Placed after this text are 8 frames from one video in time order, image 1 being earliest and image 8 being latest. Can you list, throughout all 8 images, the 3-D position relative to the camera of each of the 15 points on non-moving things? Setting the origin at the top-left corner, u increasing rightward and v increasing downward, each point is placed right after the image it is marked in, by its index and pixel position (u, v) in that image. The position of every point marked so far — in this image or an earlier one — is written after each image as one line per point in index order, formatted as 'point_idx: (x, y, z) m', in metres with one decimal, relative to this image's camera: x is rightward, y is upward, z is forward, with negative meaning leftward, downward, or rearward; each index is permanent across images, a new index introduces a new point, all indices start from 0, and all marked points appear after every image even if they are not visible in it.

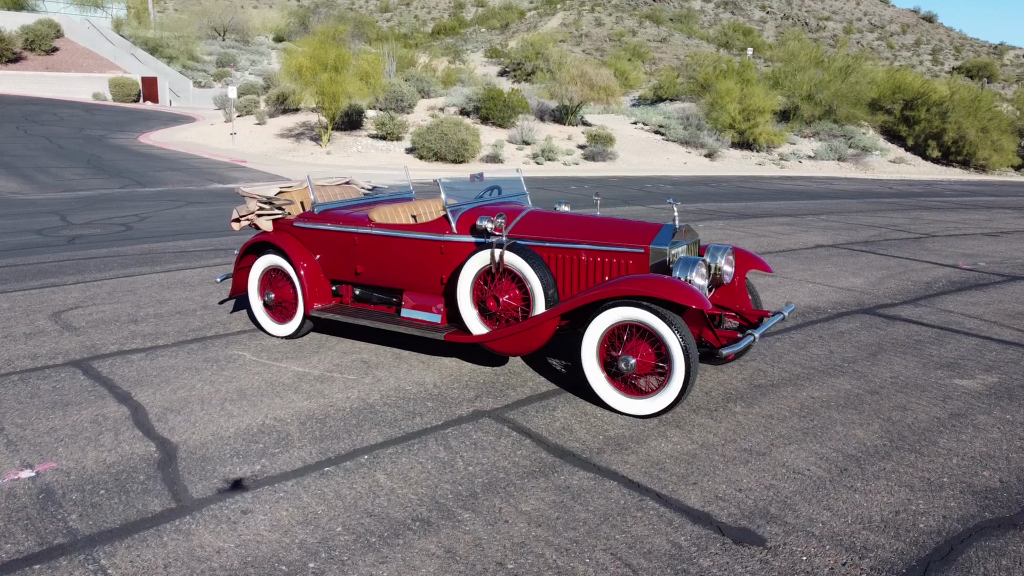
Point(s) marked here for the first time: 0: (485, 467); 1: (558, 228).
0: (-0.1, -0.9, +4.0) m
1: (+0.3, +0.4, +5.1) m
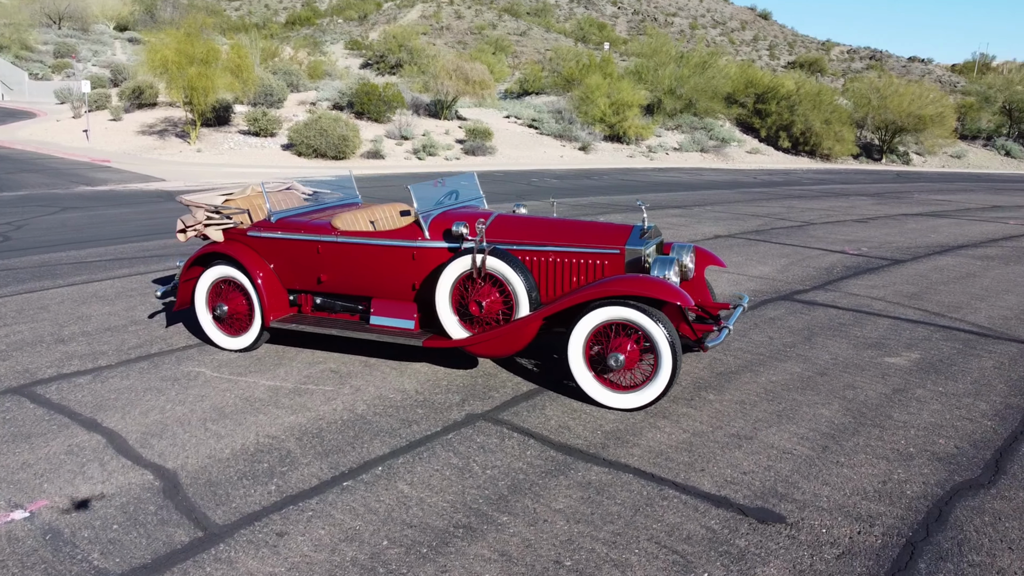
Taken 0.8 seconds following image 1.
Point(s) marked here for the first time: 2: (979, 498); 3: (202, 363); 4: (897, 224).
0: (0.0, -0.9, +4.1) m
1: (+0.2, +0.4, +5.3) m
2: (+2.2, -1.0, +3.8) m
3: (-2.2, -0.5, +5.8) m
4: (+6.2, +1.0, +13.2) m
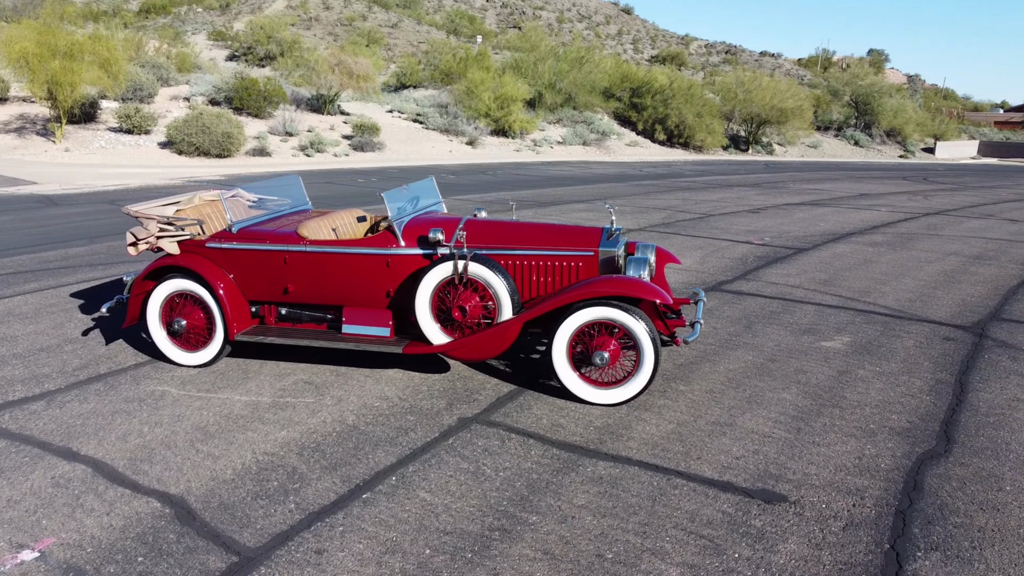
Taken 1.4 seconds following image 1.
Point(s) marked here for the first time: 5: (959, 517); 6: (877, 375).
0: (0.0, -0.9, +4.2) m
1: (0.0, +0.3, +5.4) m
2: (+2.3, -0.9, +4.3) m
3: (-2.4, -0.6, +5.5) m
4: (+4.8, +1.3, +14.1) m
5: (+2.1, -1.1, +3.8) m
6: (+2.5, -0.6, +5.7) m
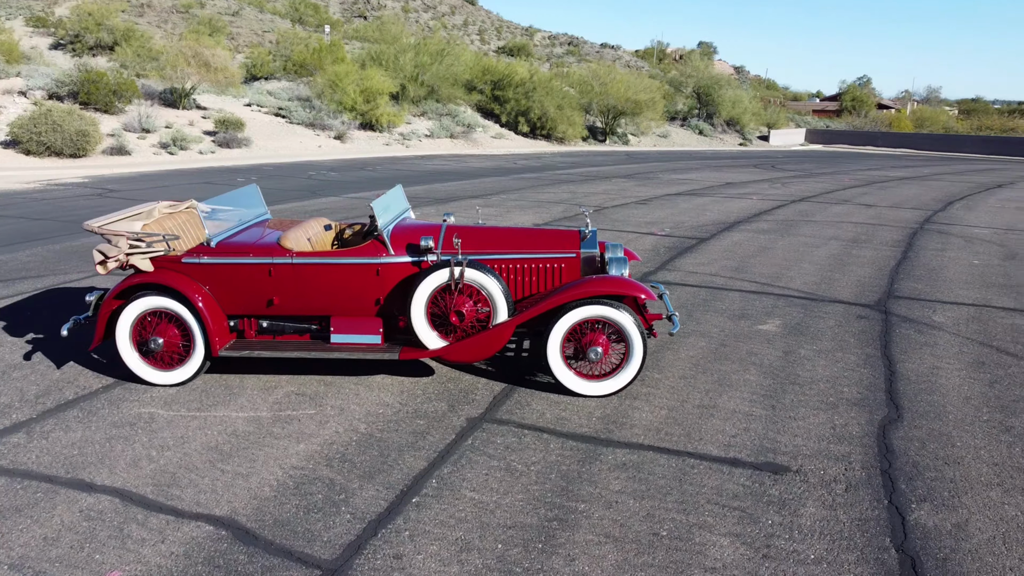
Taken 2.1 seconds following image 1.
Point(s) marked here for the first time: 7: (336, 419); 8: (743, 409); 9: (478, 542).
0: (+0.2, -1.0, +4.5) m
1: (-0.1, +0.3, +5.7) m
2: (+2.4, -0.9, +5.0) m
3: (-2.4, -0.8, +5.4) m
4: (+3.0, +1.5, +15.1) m
5: (+2.3, -1.0, +4.4) m
6: (+2.4, -0.5, +6.4) m
7: (-1.1, -0.8, +5.1) m
8: (+1.5, -0.8, +5.3) m
9: (-0.2, -1.2, +3.8) m
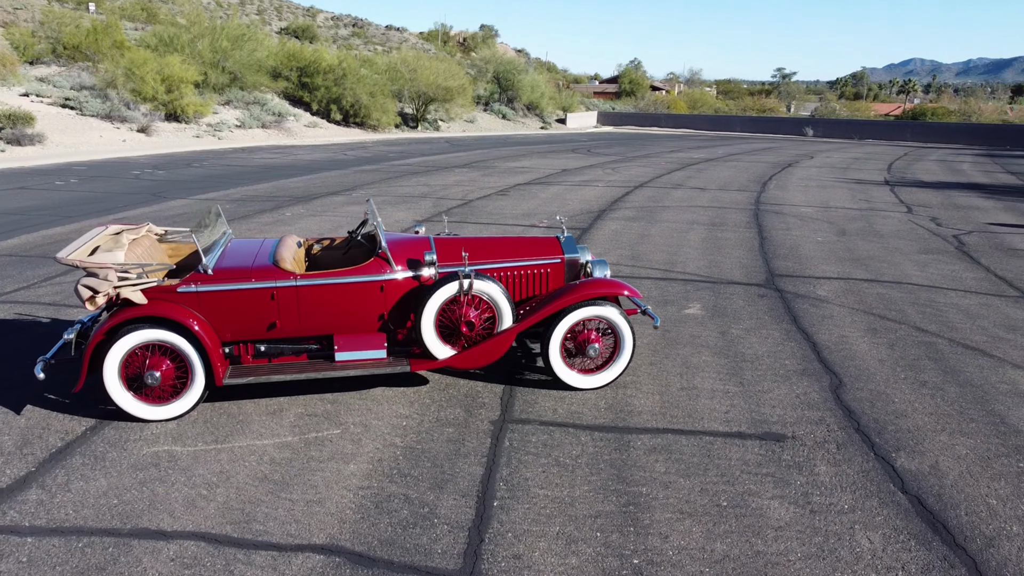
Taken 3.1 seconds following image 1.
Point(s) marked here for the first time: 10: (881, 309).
0: (+0.5, -1.0, +5.0) m
1: (-0.2, +0.3, +6.0) m
2: (+2.5, -0.8, +6.0) m
3: (-2.3, -1.0, +5.1) m
4: (+0.3, +1.8, +15.8) m
5: (+2.5, -0.9, +5.4) m
6: (+2.1, -0.4, +7.3) m
7: (-0.9, -0.9, +5.2) m
8: (+1.5, -0.7, +6.0) m
9: (+0.3, -1.3, +4.2) m
10: (+3.6, -0.2, +7.9) m
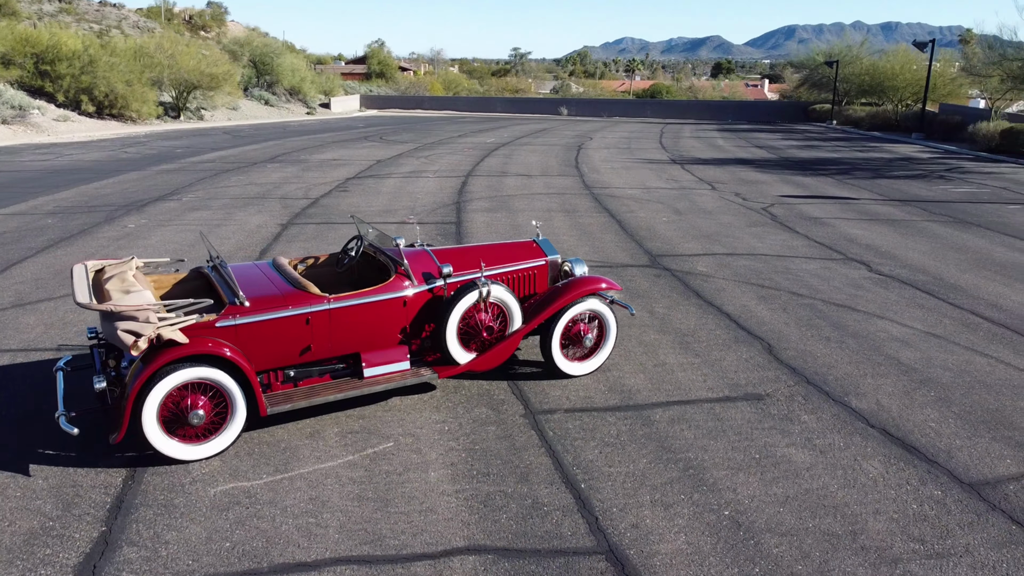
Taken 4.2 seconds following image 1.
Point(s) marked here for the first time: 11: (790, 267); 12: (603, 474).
0: (+0.8, -1.0, +5.7) m
1: (-0.2, +0.2, +6.4) m
2: (+2.4, -0.6, +7.2) m
3: (-1.9, -1.2, +5.0) m
4: (-2.8, +1.9, +15.9) m
5: (+2.6, -0.7, +6.7) m
6: (+1.6, -0.2, +8.4) m
7: (-0.6, -1.1, +5.5) m
8: (+1.5, -0.6, +7.0) m
9: (+0.9, -1.3, +4.9) m
10: (+2.8, +0.1, +9.4) m
11: (+3.4, +0.3, +9.9) m
12: (+0.6, -1.2, +5.2) m
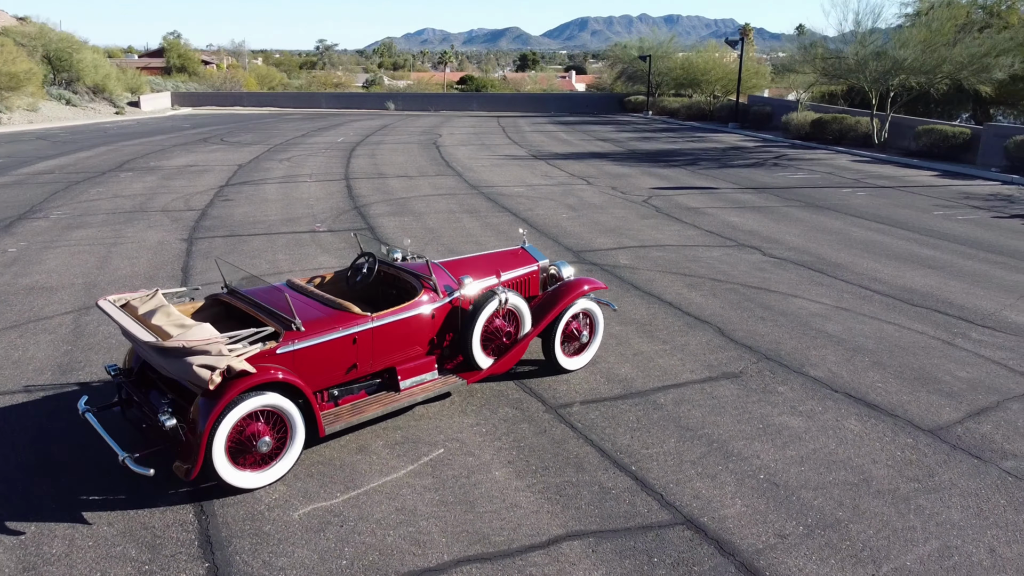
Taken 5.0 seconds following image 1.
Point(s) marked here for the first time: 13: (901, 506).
0: (+1.0, -1.0, +6.3) m
1: (-0.2, +0.2, +6.8) m
2: (+2.2, -0.5, +8.2) m
3: (-1.4, -1.4, +5.1) m
4: (-4.9, +1.7, +15.5) m
5: (+2.5, -0.6, +7.7) m
6: (+1.1, -0.1, +9.1) m
7: (-0.3, -1.1, +5.8) m
8: (+1.4, -0.6, +7.8) m
9: (+1.3, -1.3, +5.6) m
10: (+2.1, +0.2, +10.4) m
11: (+2.5, +0.4, +11.0) m
12: (+0.9, -1.2, +5.8) m
13: (+2.5, -1.4, +5.2) m
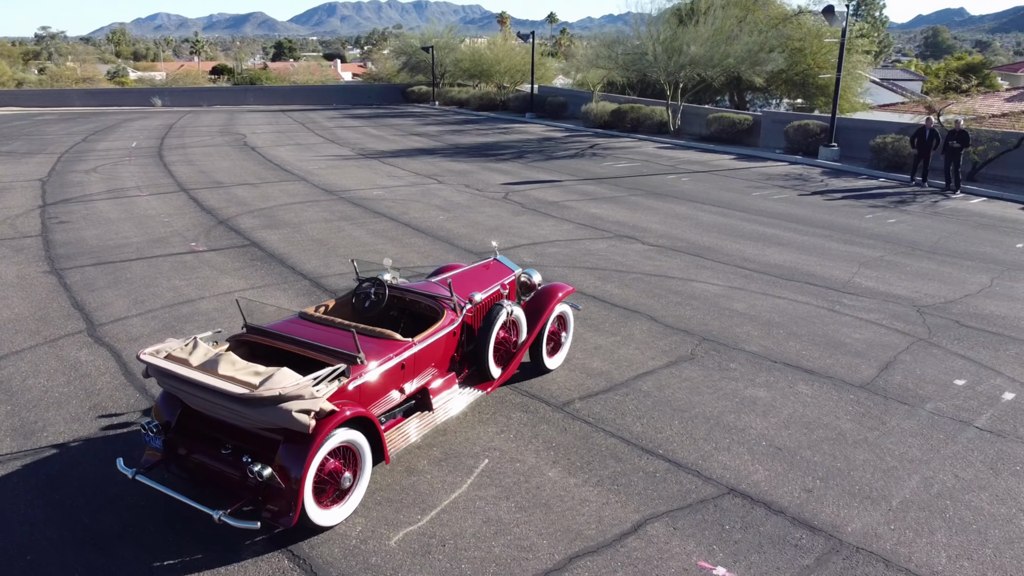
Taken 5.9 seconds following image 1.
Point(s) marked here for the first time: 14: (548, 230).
0: (+1.1, -1.0, +7.0) m
1: (-0.3, 0.0, +7.1) m
2: (+1.7, -0.4, +9.1) m
3: (-0.9, -1.6, +5.2) m
4: (-7.3, +1.2, +14.1) m
5: (+2.1, -0.5, +8.8) m
6: (+0.4, -0.1, +9.7) m
7: (0.0, -1.3, +6.2) m
8: (+1.0, -0.5, +8.5) m
9: (+1.6, -1.2, +6.4) m
10: (+0.9, +0.3, +11.2) m
11: (+1.1, +0.6, +11.9) m
12: (+1.2, -1.2, +6.5) m
13: (+2.8, -1.3, +6.4) m
14: (+0.6, +0.9, +13.1) m
